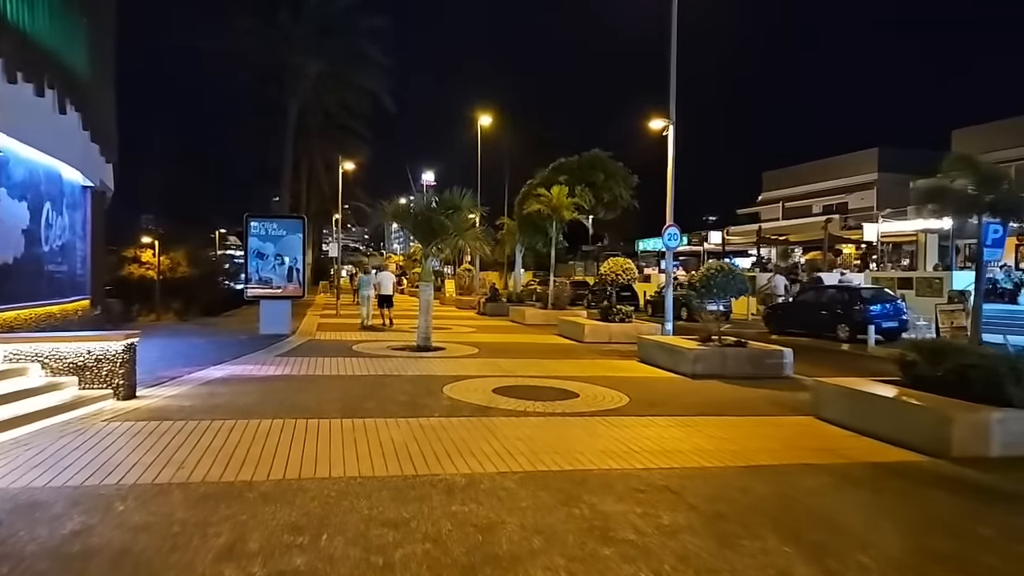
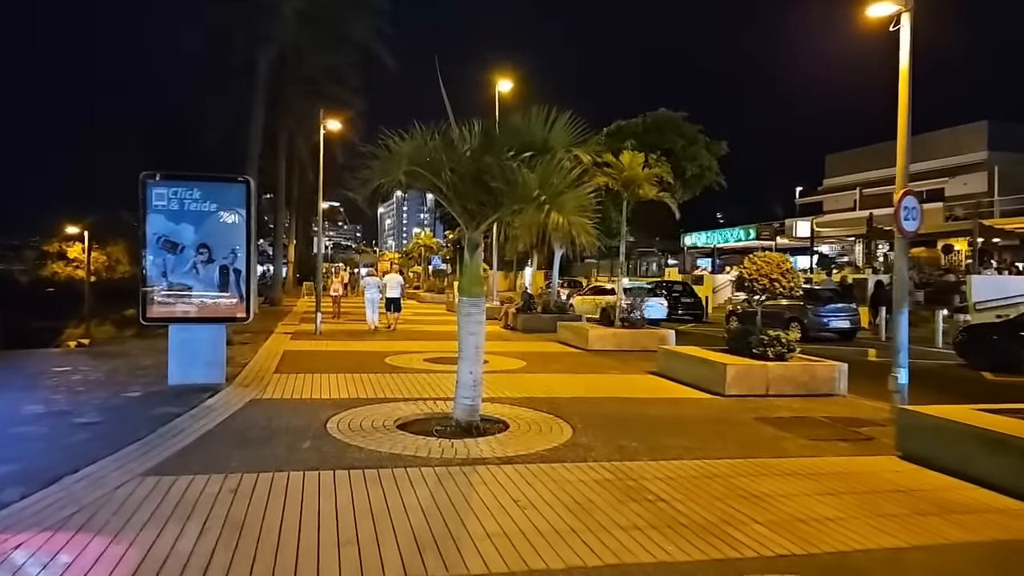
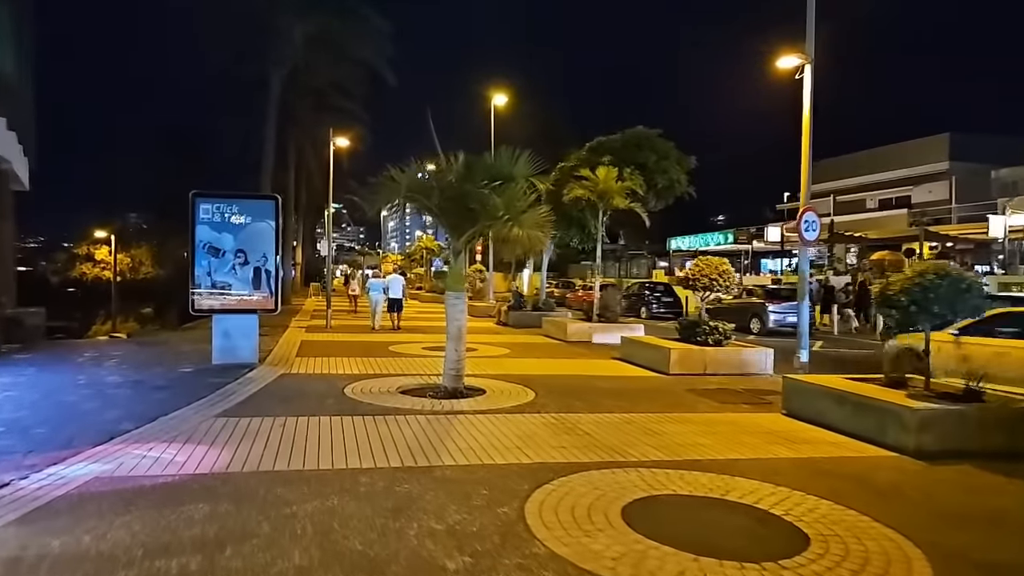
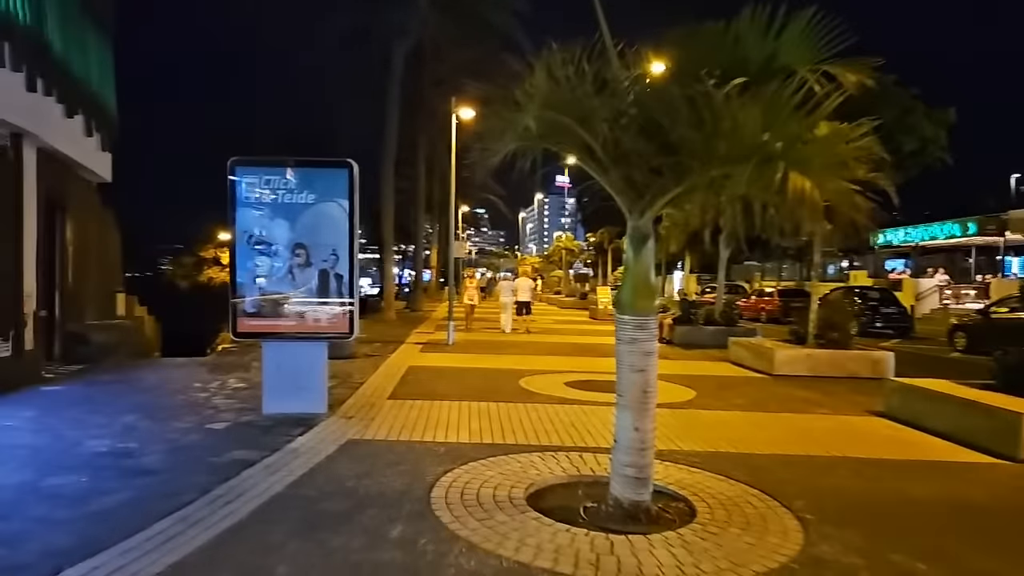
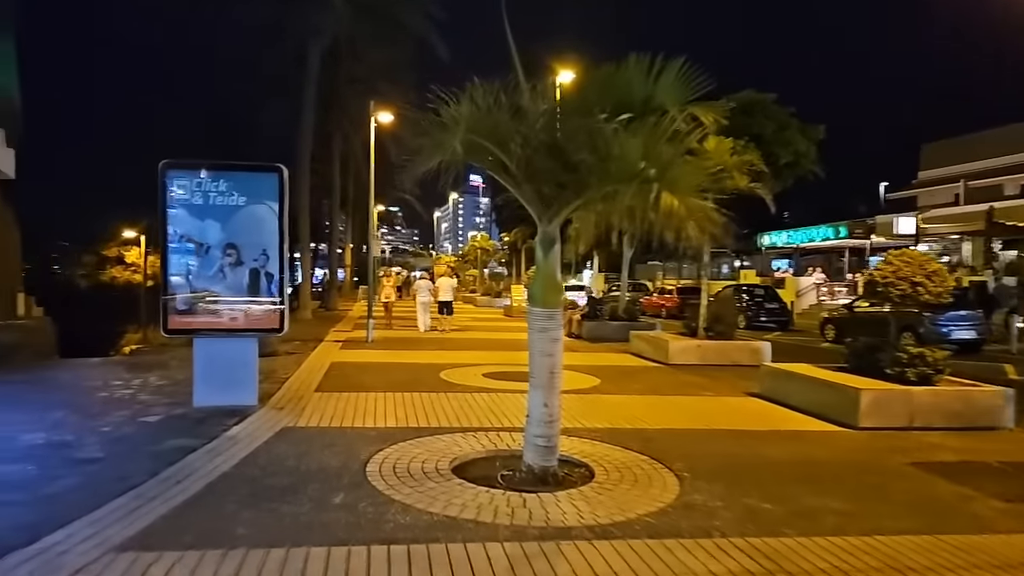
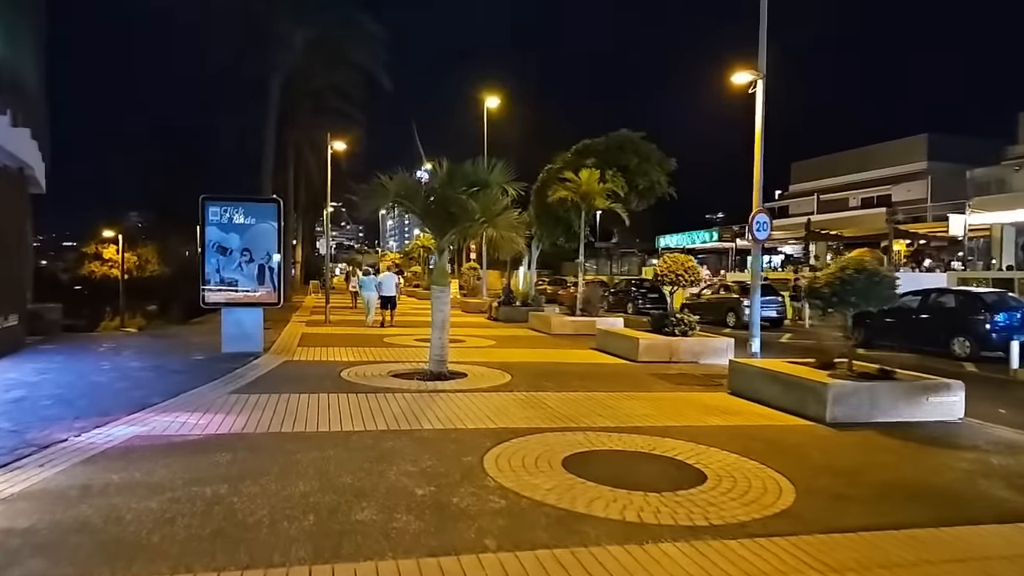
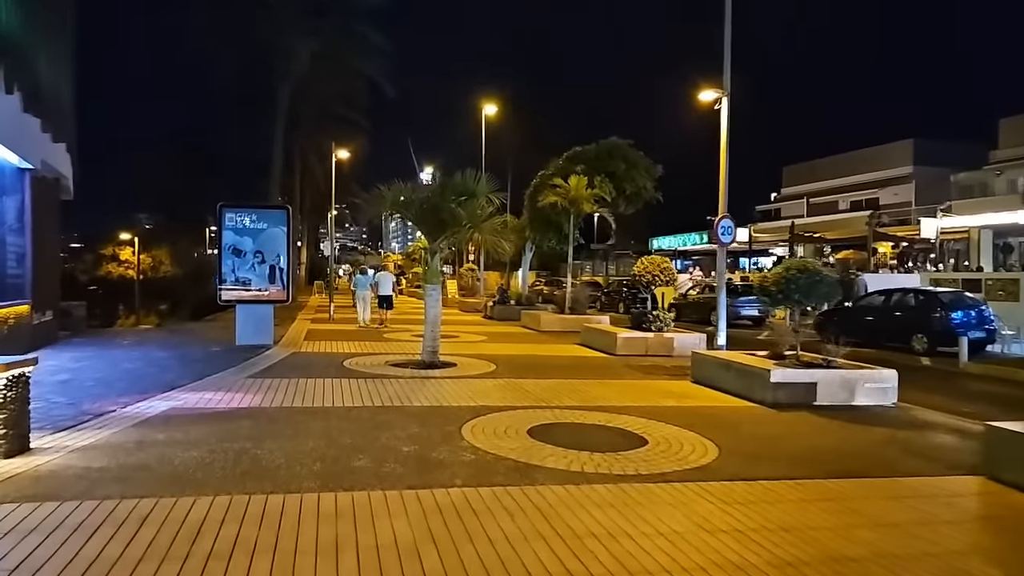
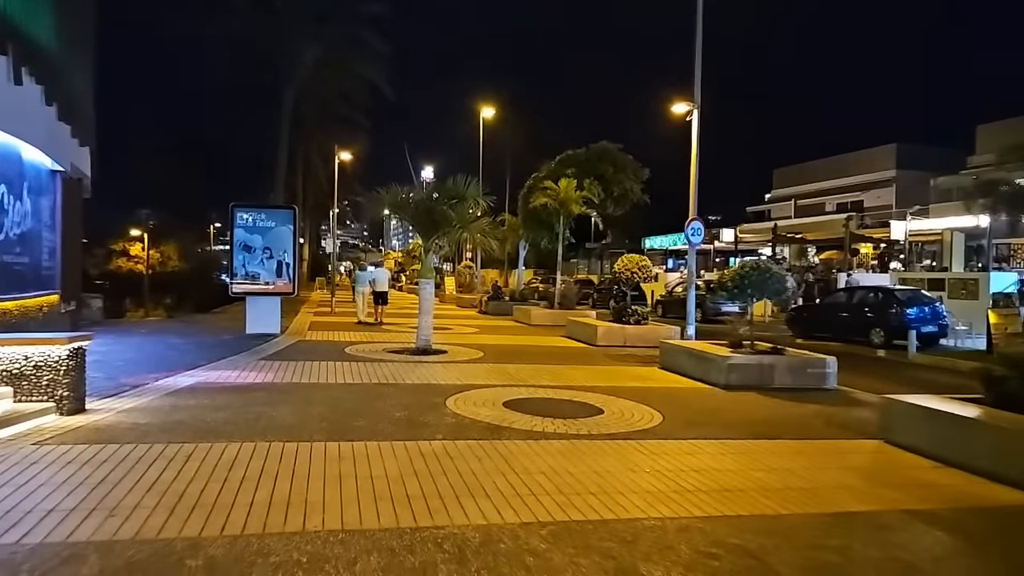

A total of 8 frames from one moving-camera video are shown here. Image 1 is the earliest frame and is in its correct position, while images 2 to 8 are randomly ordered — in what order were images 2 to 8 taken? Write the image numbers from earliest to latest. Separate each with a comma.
8, 7, 6, 3, 2, 5, 4
